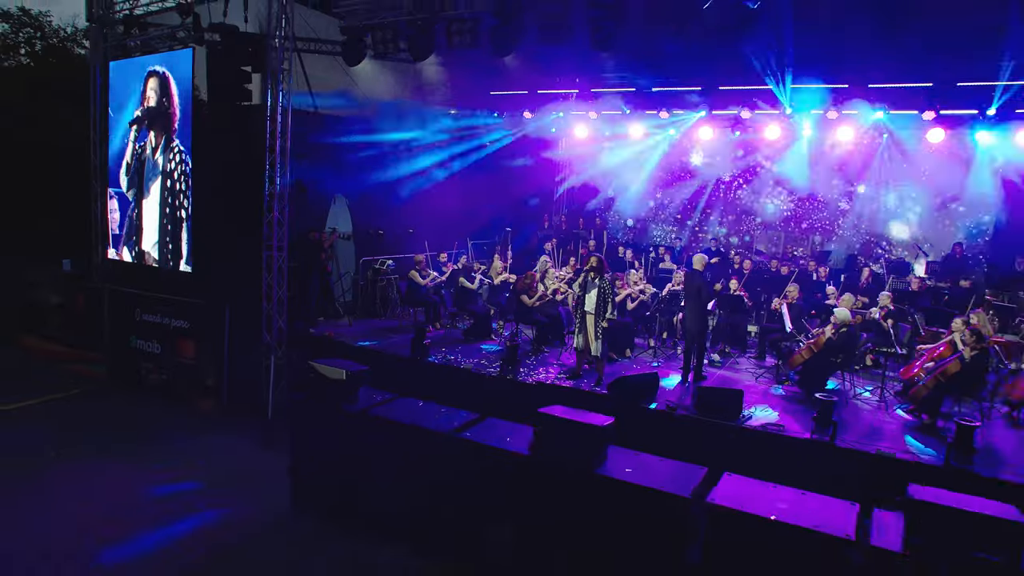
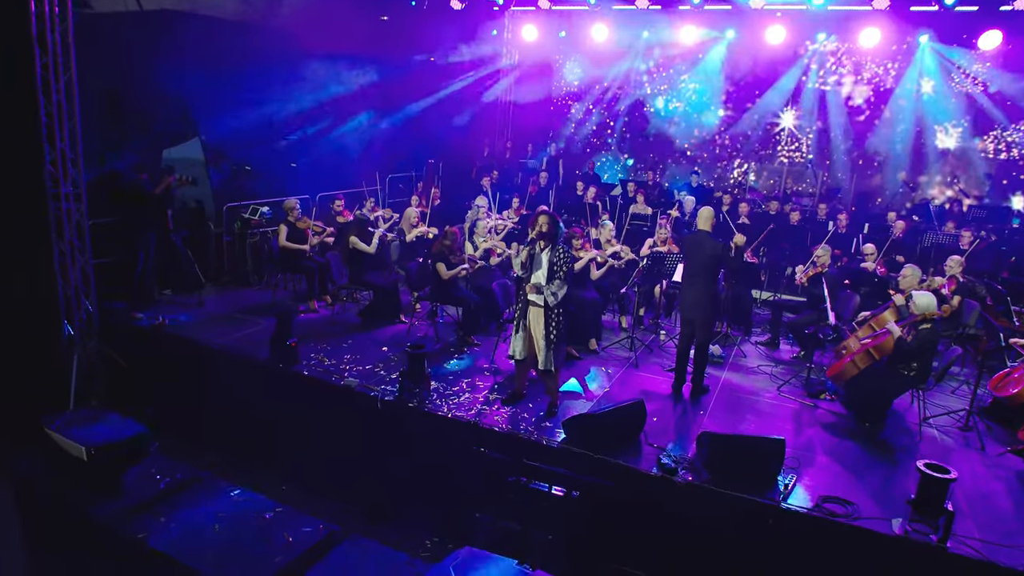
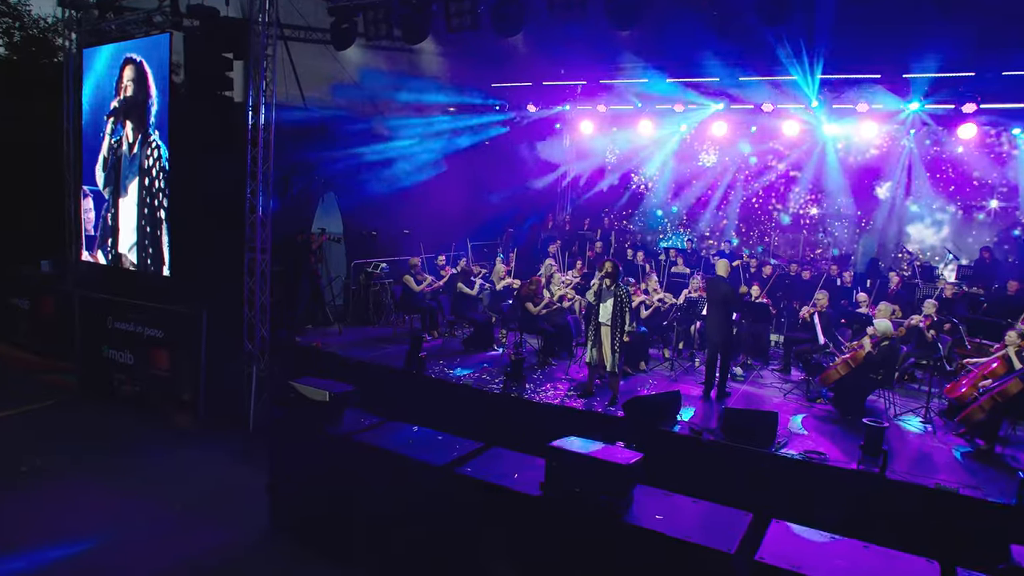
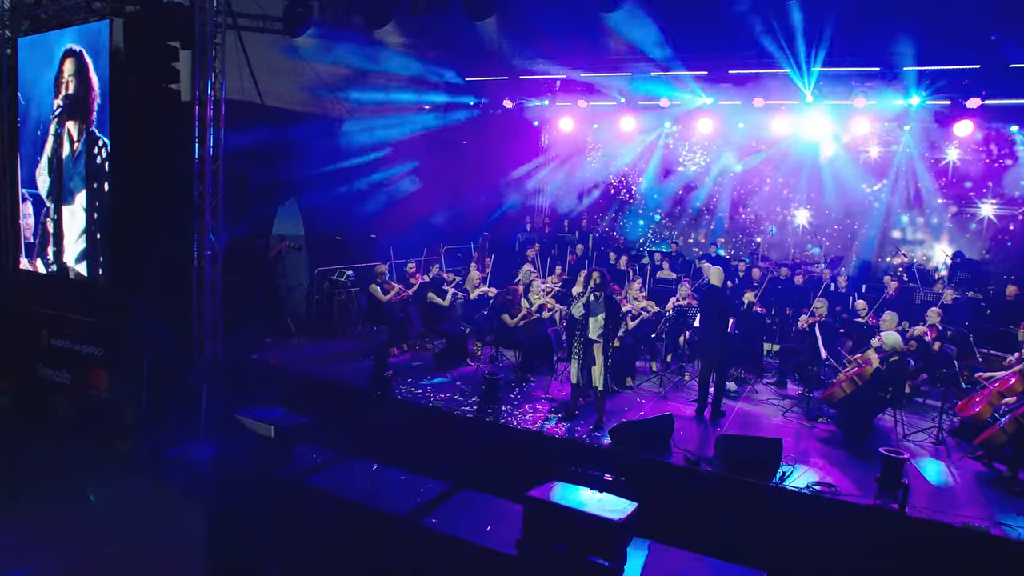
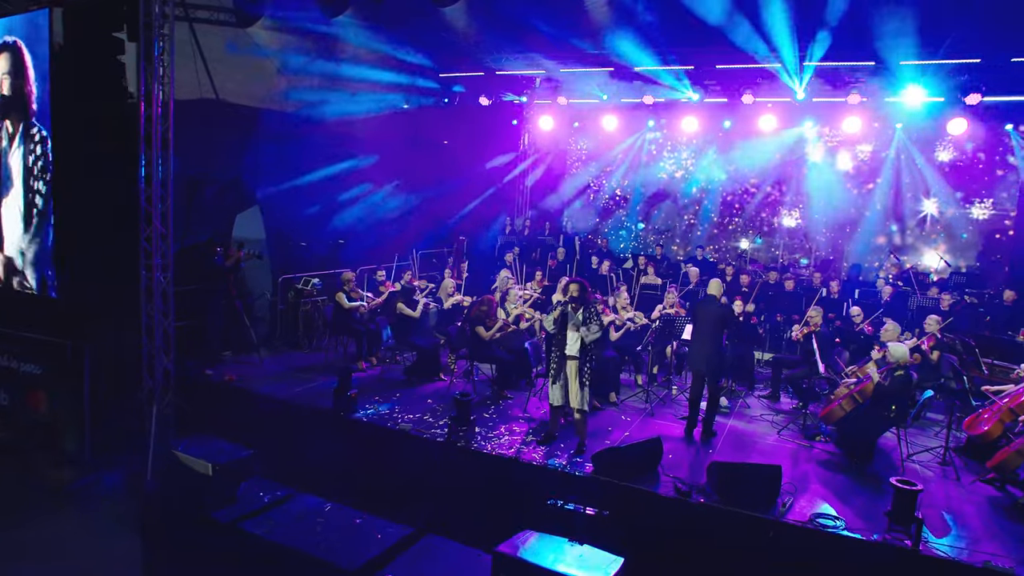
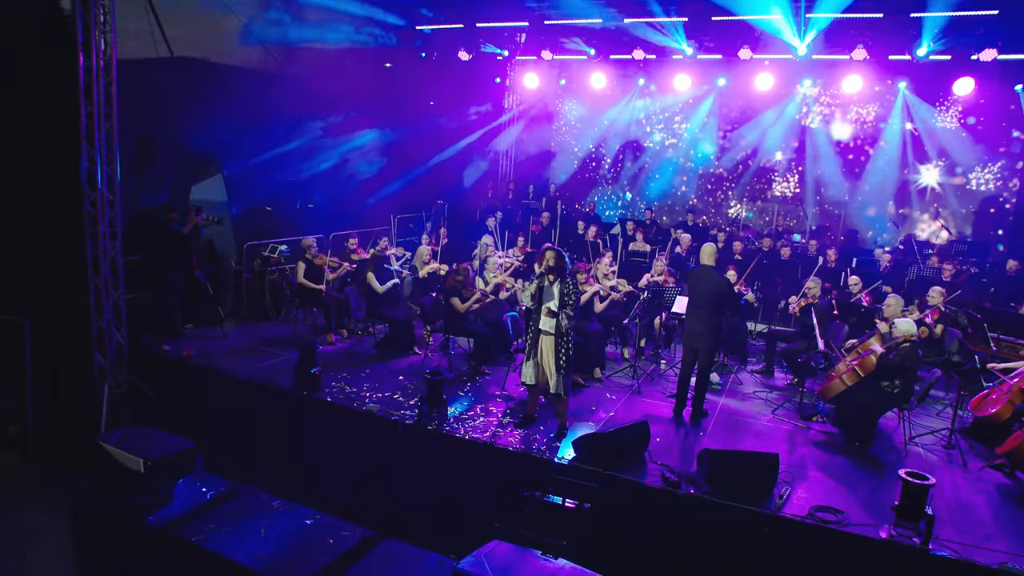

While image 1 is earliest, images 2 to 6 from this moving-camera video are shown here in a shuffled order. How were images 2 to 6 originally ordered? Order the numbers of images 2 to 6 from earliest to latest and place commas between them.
3, 4, 5, 6, 2
